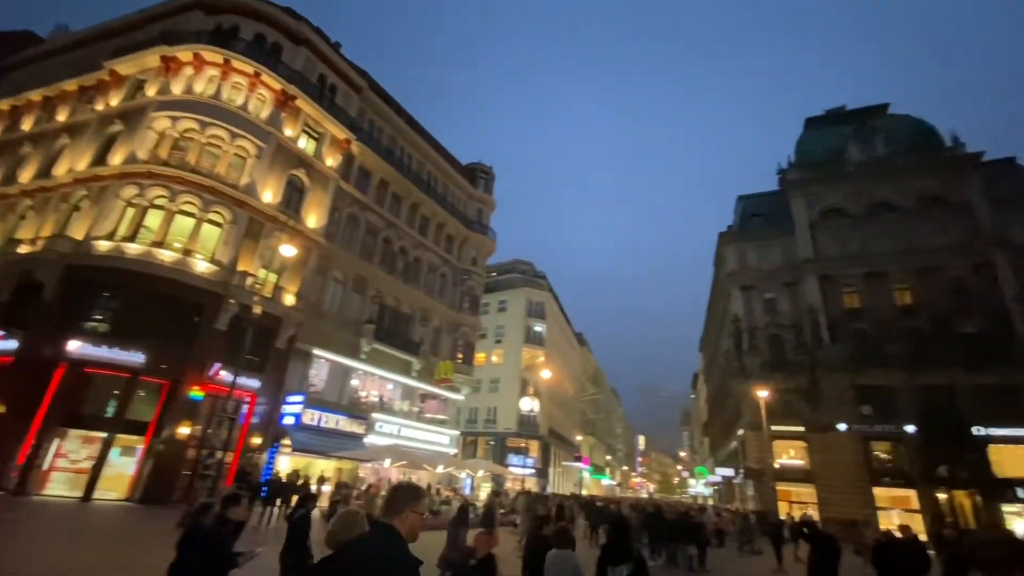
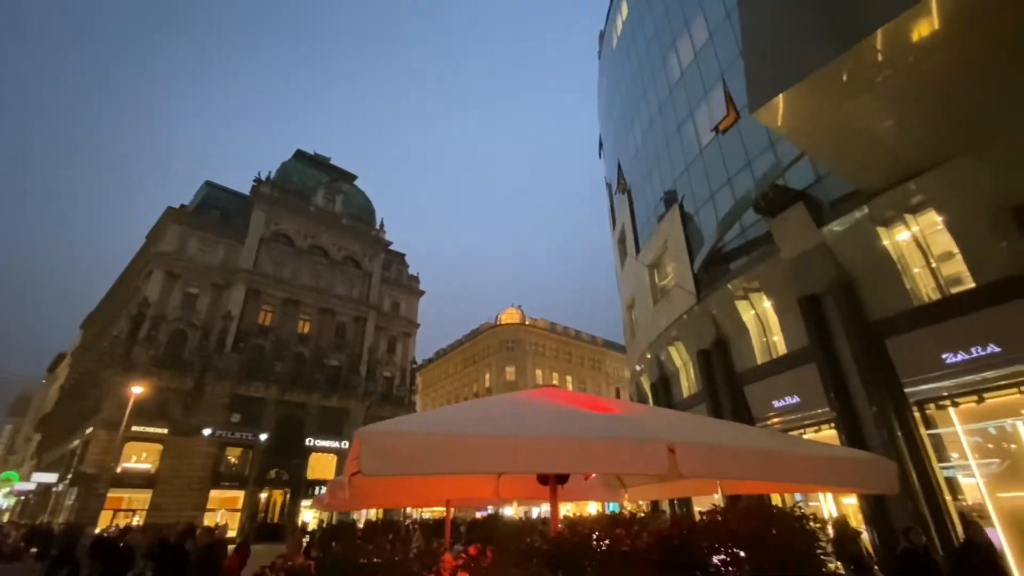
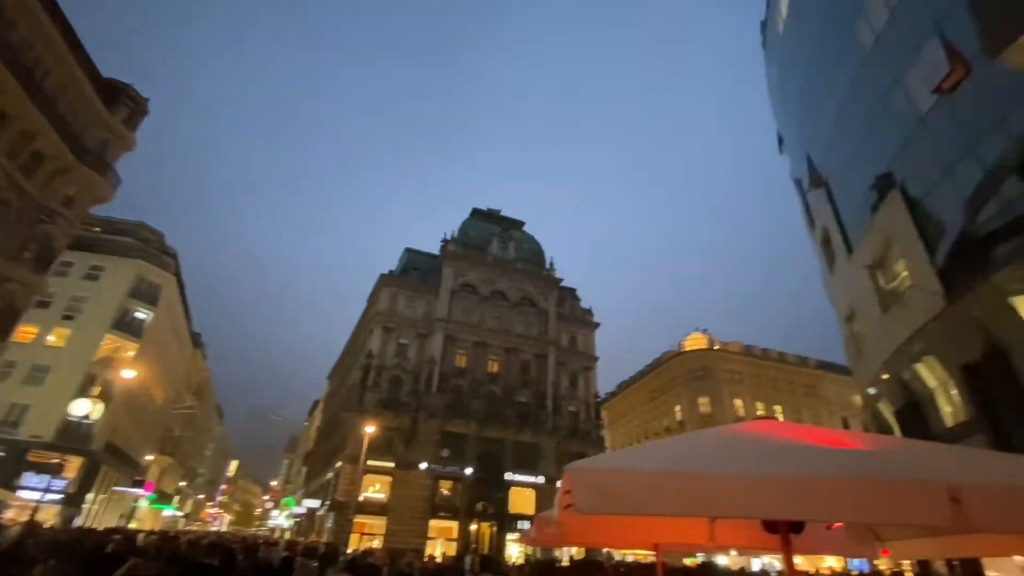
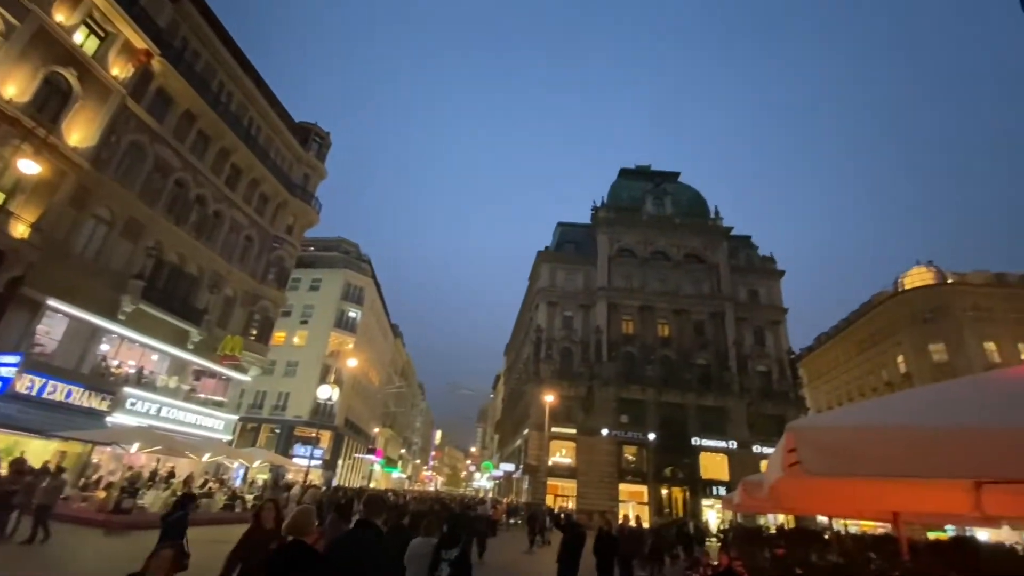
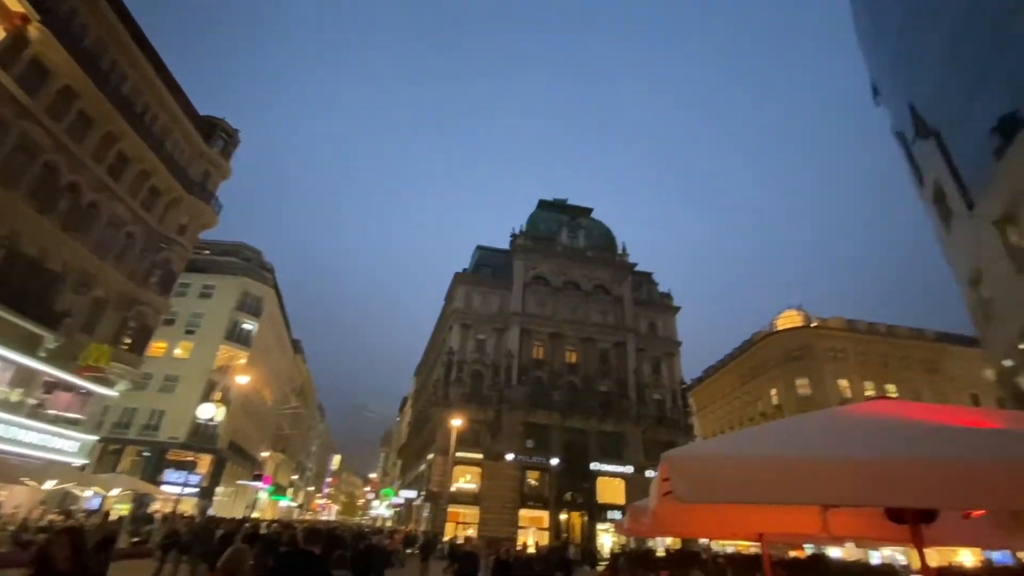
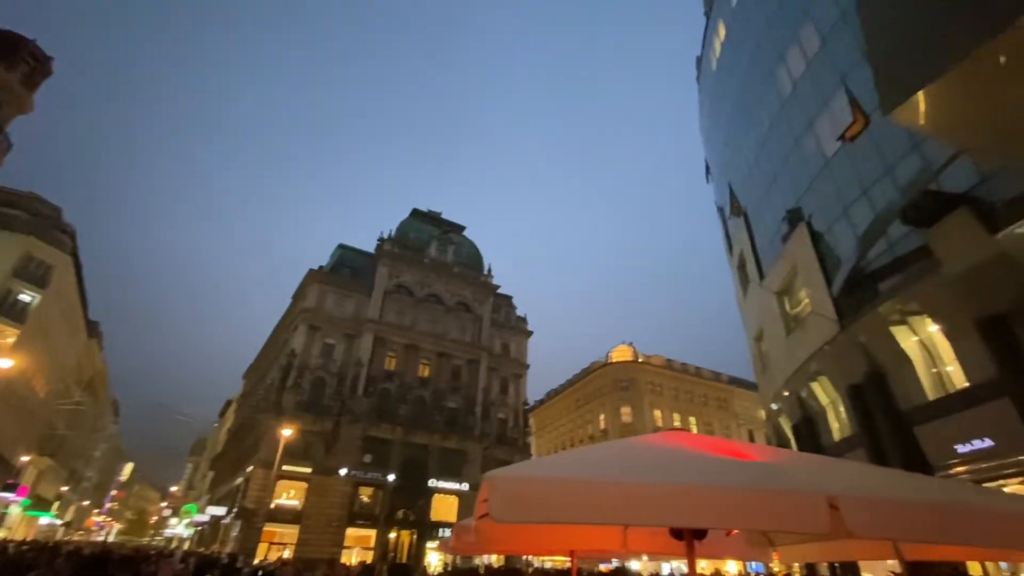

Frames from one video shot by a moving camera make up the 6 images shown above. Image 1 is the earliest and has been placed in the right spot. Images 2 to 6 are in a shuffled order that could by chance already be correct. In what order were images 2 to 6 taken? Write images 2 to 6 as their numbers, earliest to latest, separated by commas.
4, 5, 3, 6, 2
